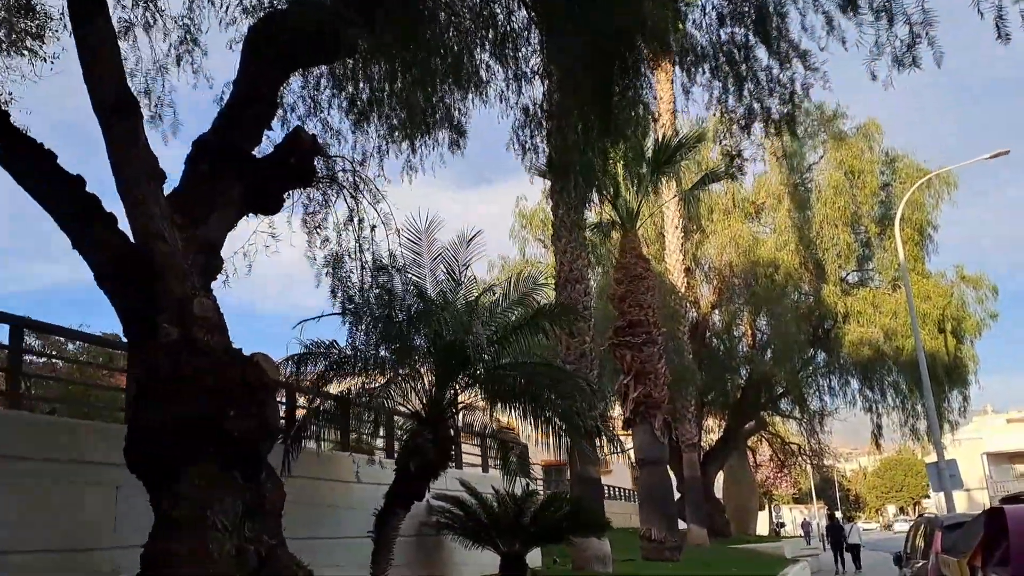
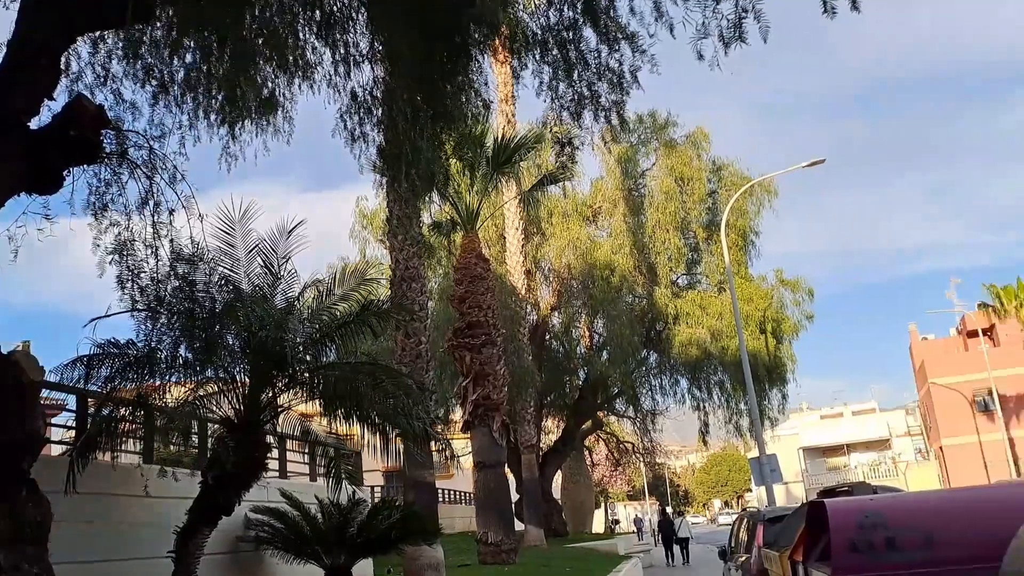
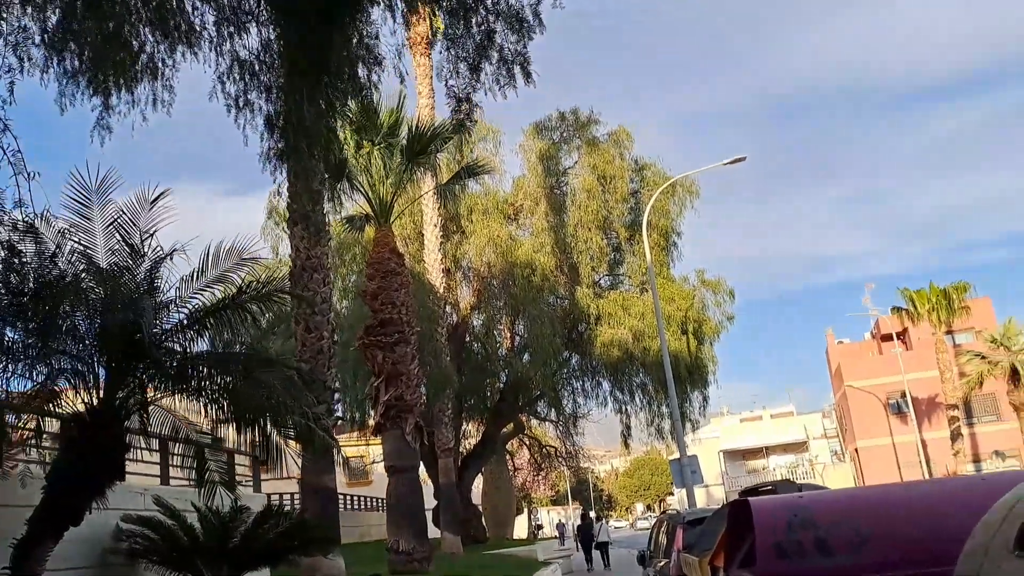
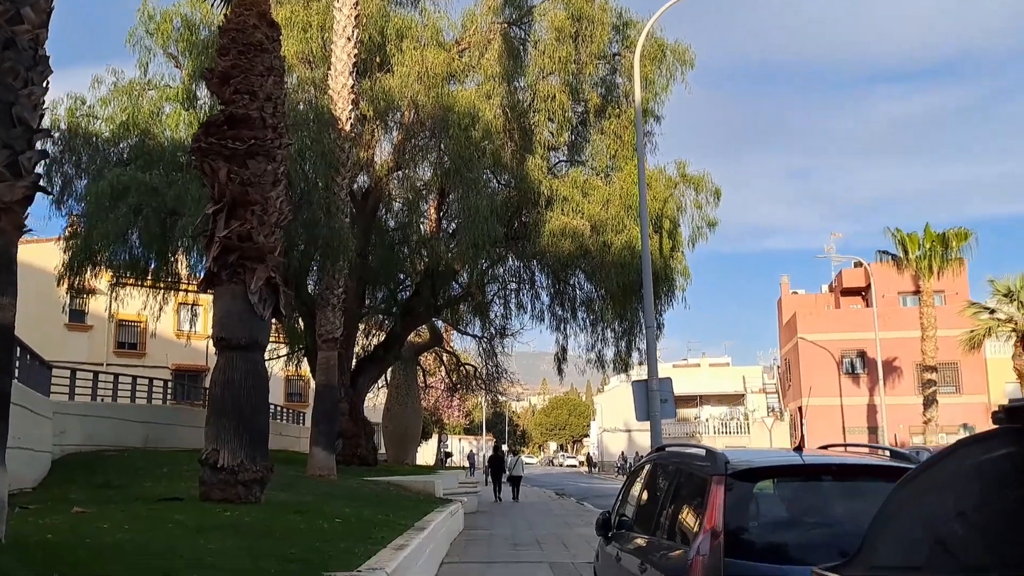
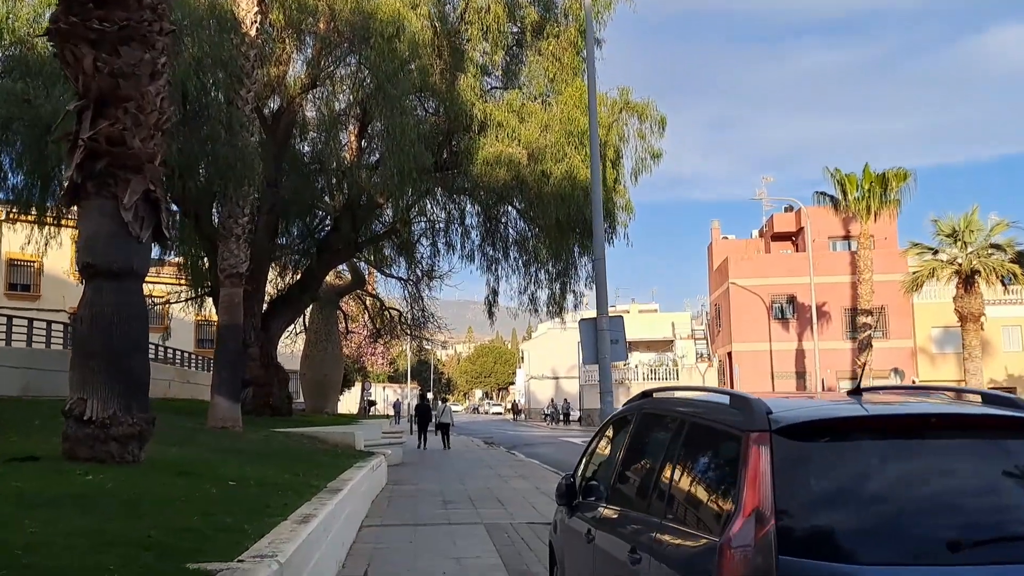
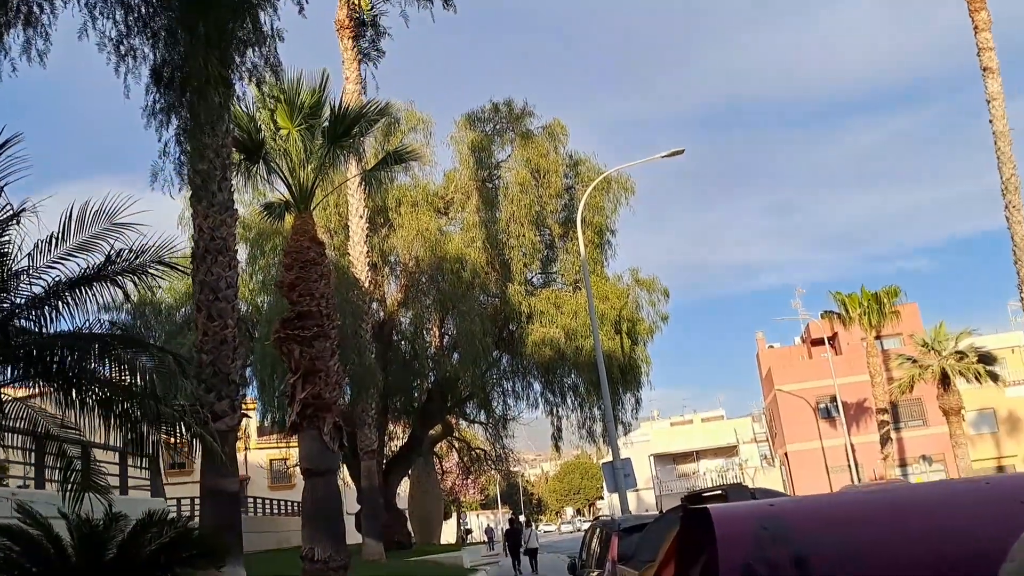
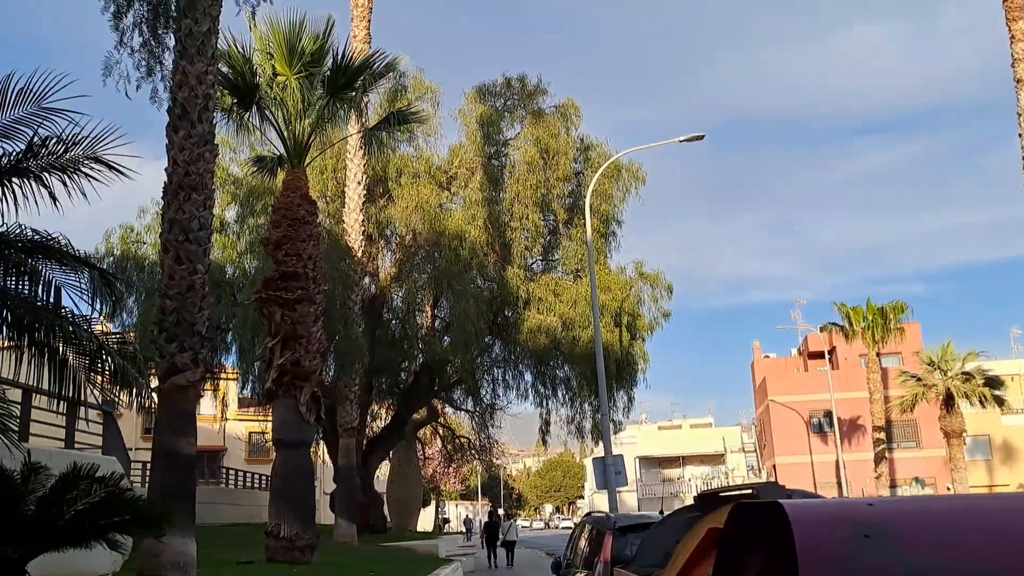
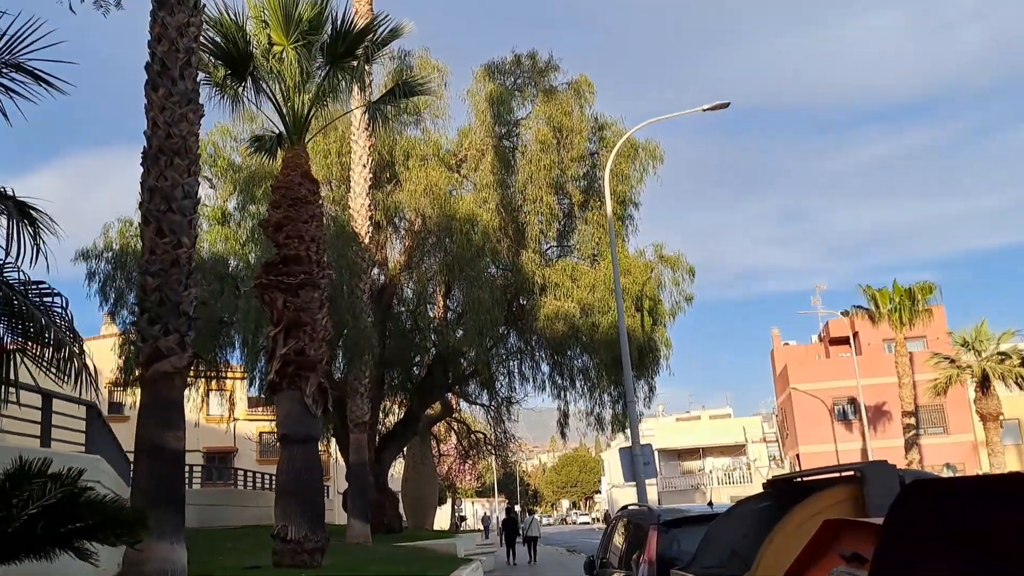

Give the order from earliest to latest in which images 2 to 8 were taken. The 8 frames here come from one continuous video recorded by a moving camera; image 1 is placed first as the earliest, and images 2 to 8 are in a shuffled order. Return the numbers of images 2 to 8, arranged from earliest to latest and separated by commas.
2, 3, 6, 7, 8, 4, 5
